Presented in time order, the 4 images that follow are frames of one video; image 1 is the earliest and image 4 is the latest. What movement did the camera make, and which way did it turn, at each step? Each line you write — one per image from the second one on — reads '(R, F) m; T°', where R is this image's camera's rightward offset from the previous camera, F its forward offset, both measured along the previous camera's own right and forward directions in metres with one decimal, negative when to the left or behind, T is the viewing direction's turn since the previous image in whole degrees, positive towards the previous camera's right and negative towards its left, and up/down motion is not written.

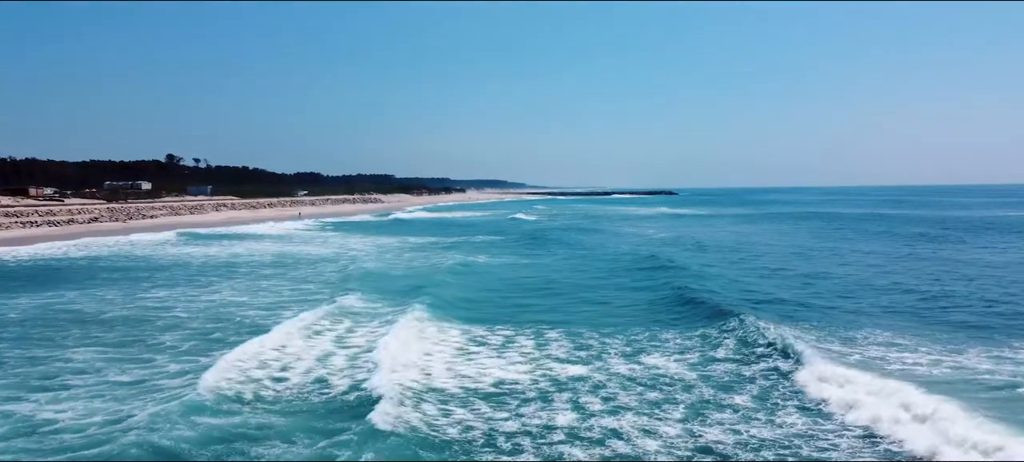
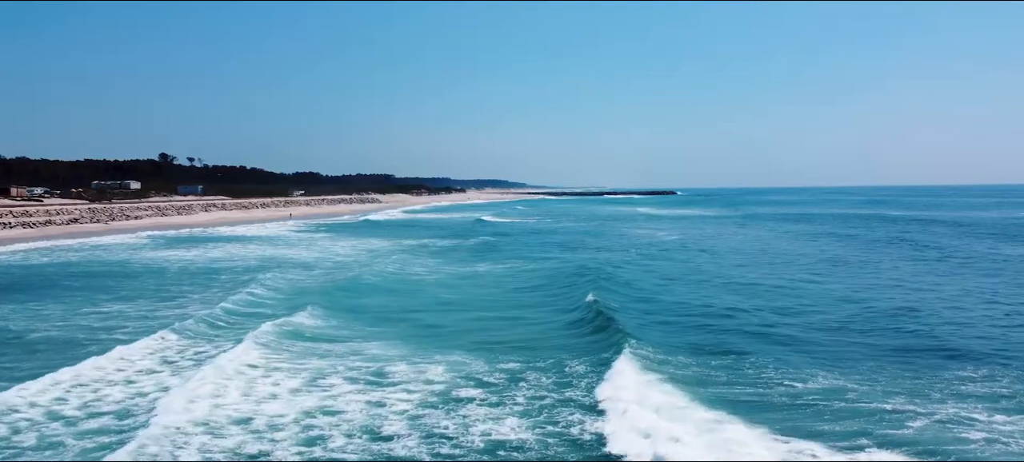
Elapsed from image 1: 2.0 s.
(0.0, +1.5) m; 0°
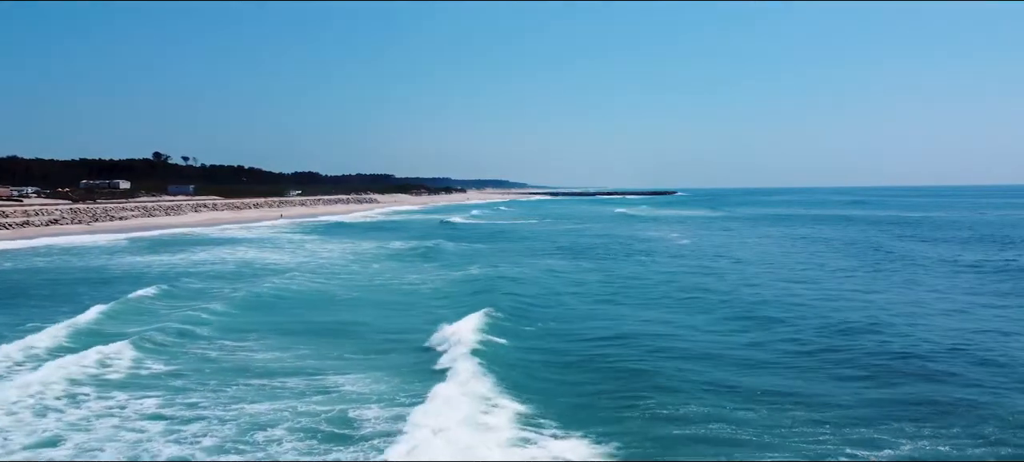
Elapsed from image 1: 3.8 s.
(0.0, +1.4) m; 0°
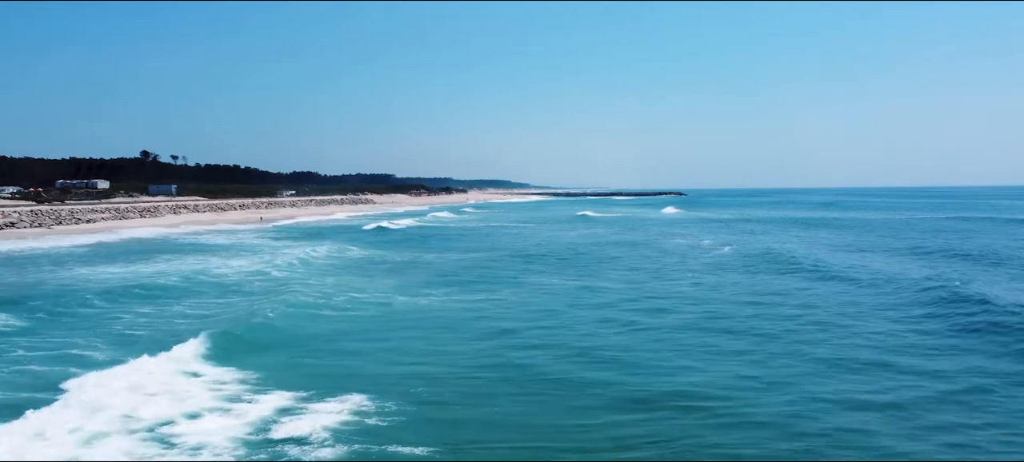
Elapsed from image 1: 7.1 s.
(0.0, +2.8) m; 0°
